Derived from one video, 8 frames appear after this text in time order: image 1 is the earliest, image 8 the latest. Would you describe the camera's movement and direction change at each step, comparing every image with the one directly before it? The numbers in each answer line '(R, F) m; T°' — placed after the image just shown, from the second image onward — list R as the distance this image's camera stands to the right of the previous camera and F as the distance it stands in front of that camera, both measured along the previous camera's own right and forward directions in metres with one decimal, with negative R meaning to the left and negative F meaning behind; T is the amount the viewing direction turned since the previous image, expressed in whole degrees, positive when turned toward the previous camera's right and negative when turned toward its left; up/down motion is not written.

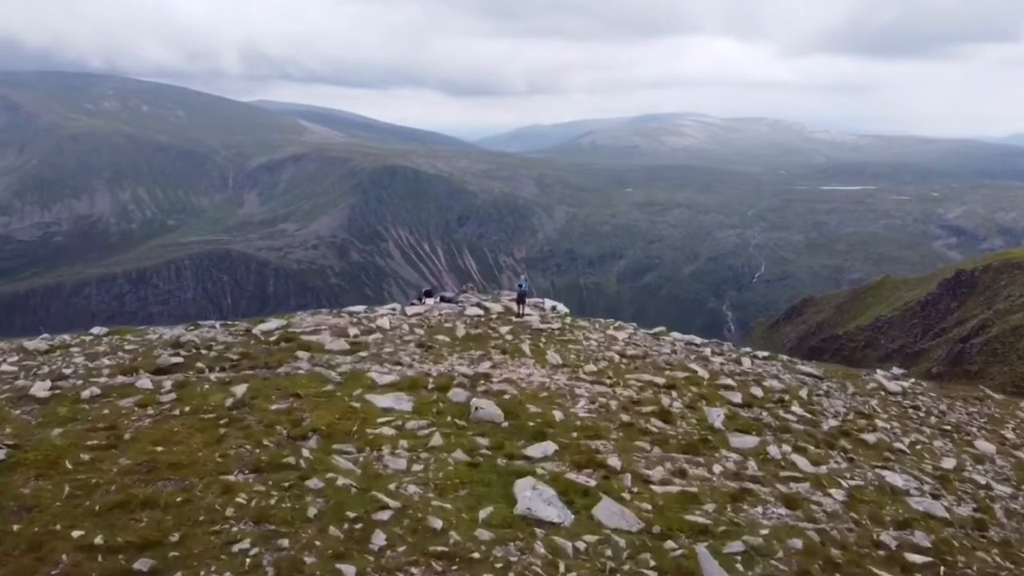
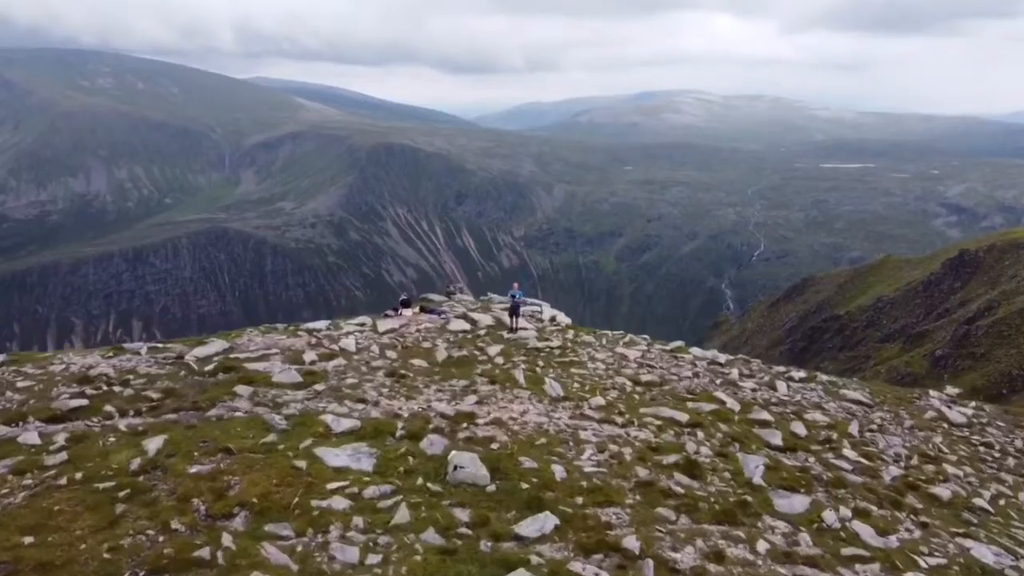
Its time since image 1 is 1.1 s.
(+0.3, +5.3) m; 0°
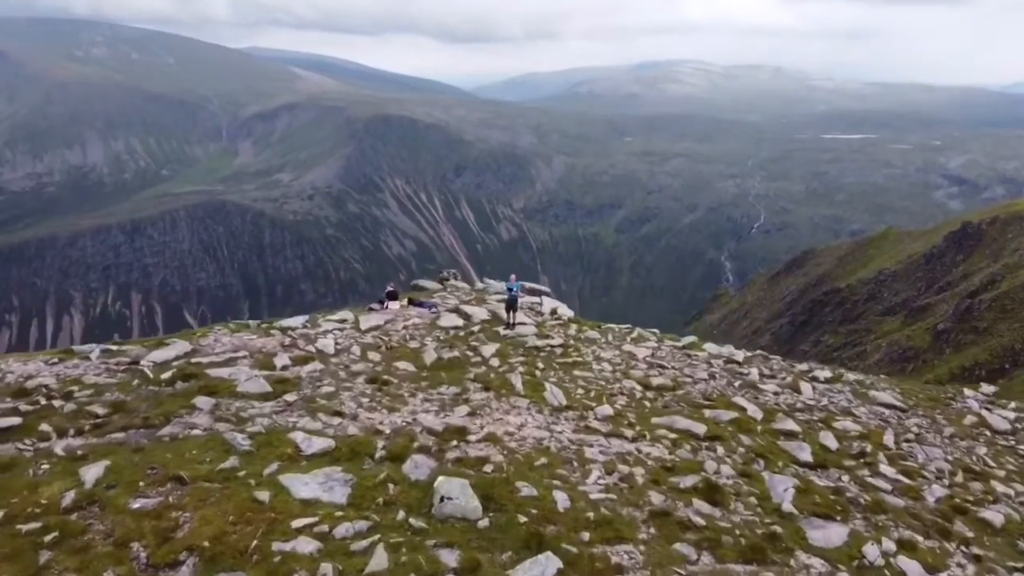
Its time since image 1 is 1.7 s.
(+0.1, +2.8) m; 0°
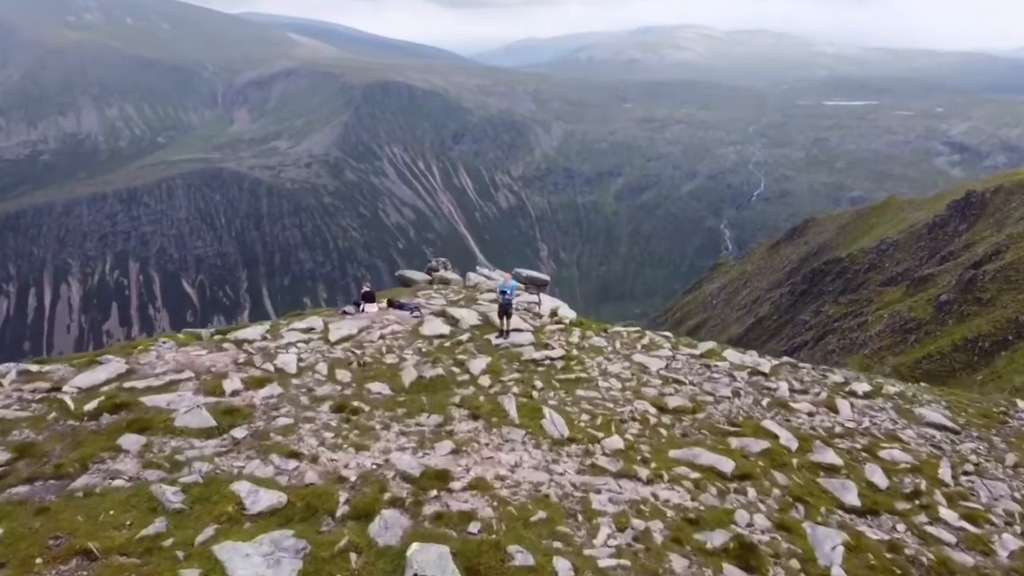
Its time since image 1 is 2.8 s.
(+0.1, +3.5) m; 0°
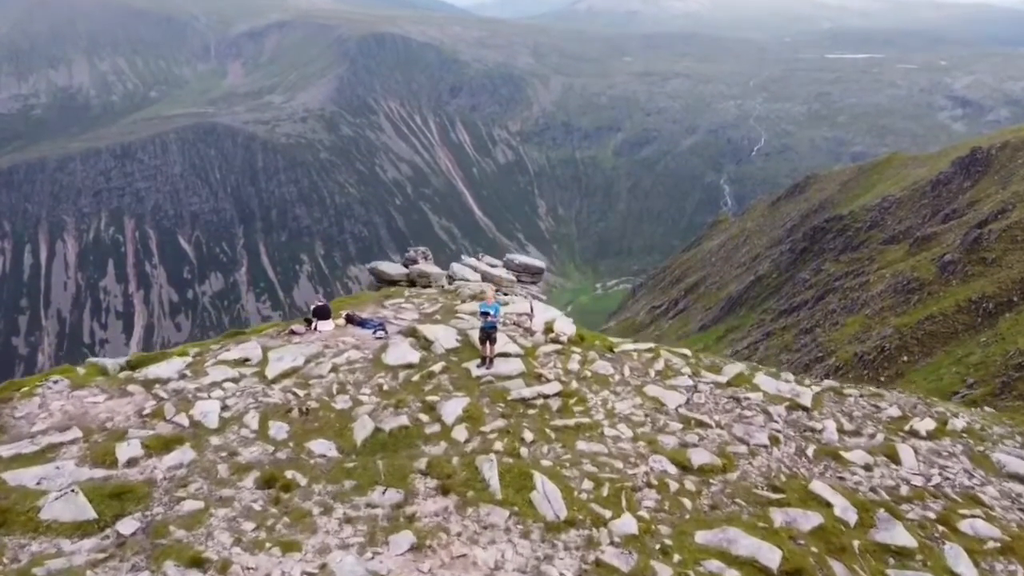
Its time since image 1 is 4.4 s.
(+0.3, +4.5) m; 0°
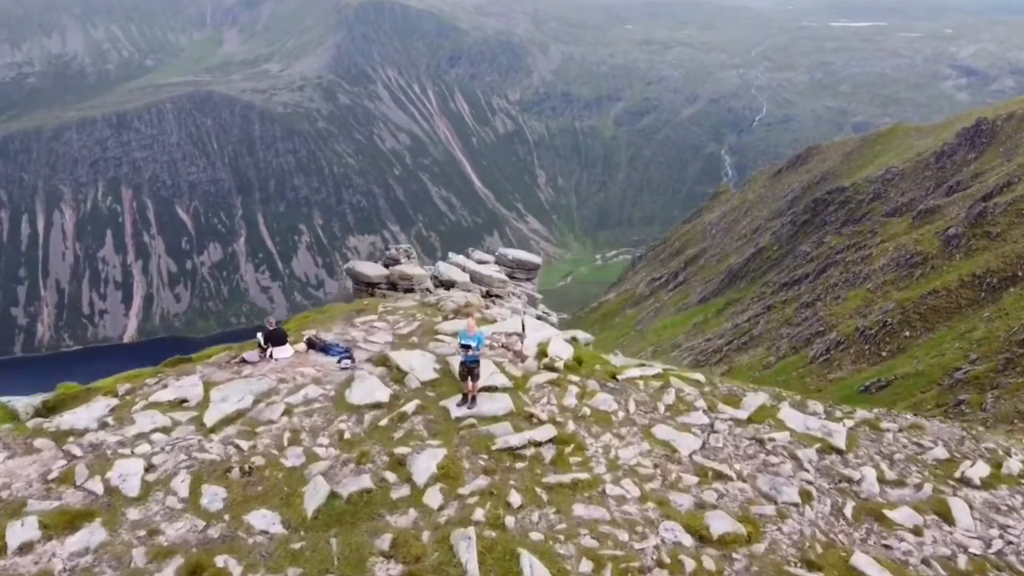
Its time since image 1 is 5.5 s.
(+0.3, +2.8) m; 0°
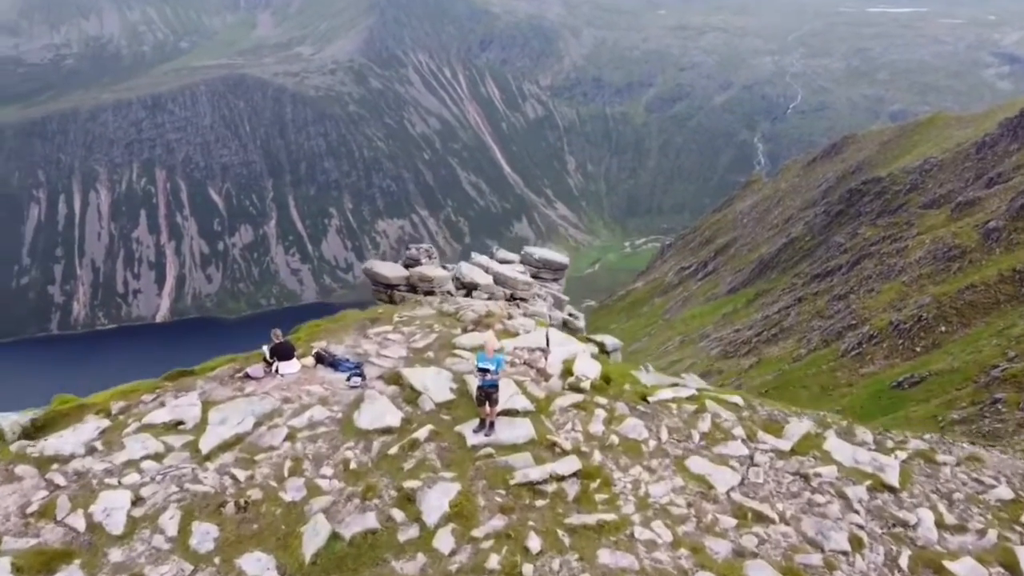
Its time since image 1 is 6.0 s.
(+0.1, +1.3) m; -2°
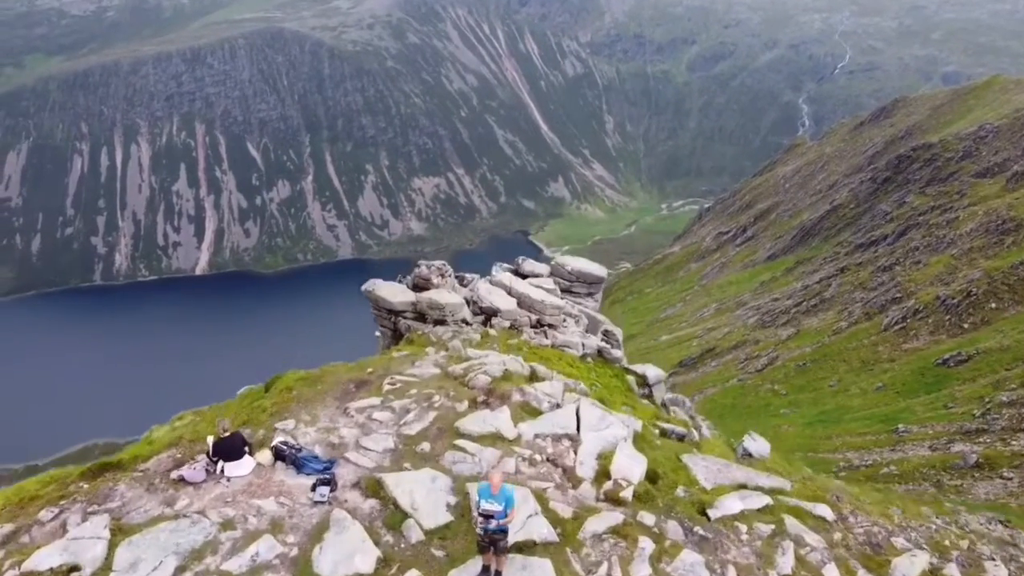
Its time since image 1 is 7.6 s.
(+0.2, +4.1) m; -2°
